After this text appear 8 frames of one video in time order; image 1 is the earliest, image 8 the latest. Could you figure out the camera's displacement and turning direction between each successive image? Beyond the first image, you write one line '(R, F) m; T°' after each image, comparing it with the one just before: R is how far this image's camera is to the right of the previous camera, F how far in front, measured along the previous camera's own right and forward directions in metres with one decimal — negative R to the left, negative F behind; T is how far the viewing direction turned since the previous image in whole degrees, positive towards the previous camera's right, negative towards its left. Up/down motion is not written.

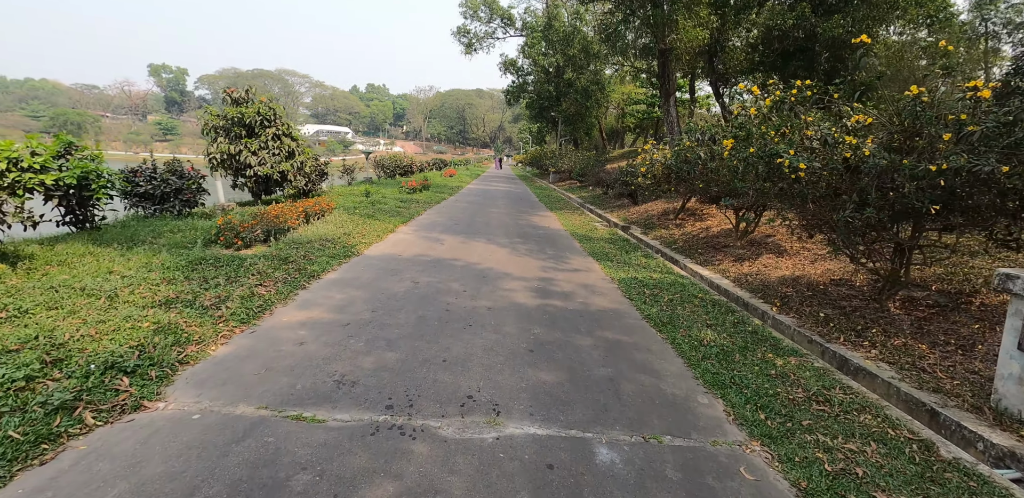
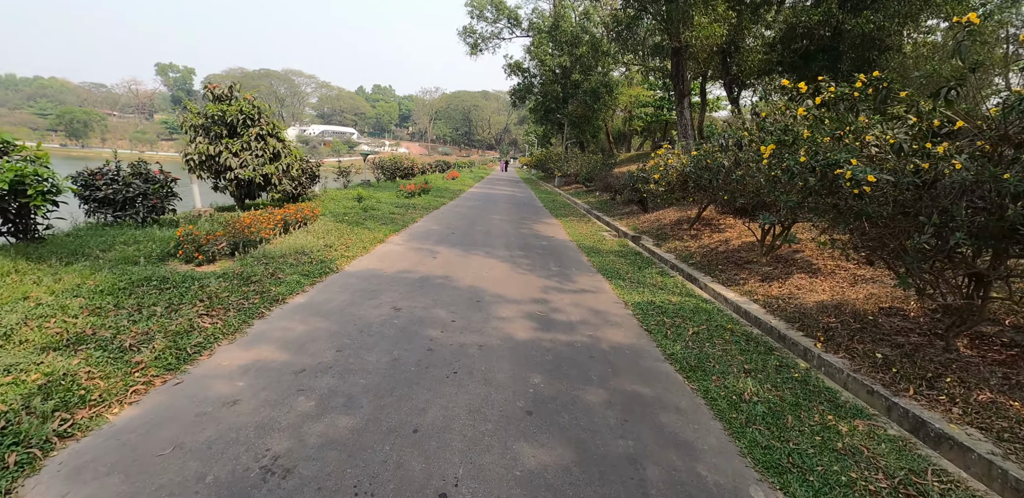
(+0.1, +0.7) m; -1°
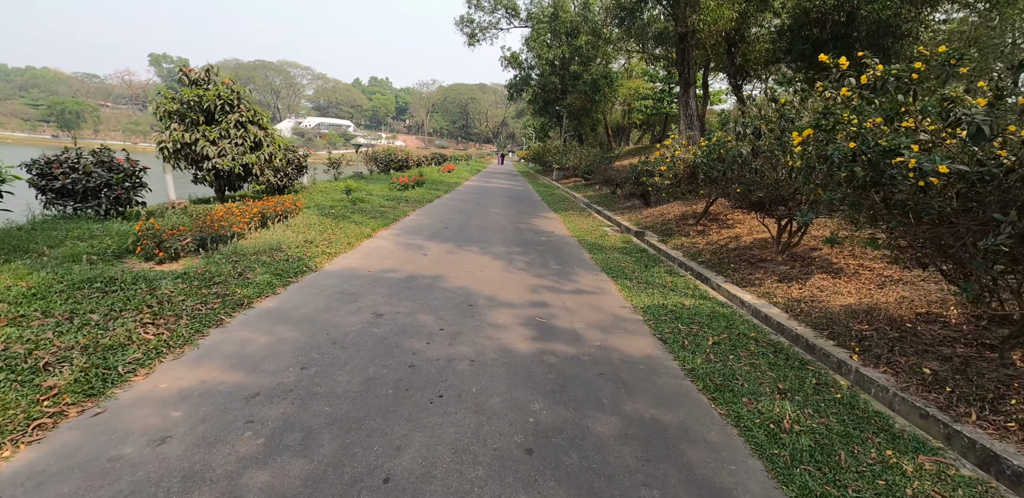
(0.0, +0.5) m; 0°
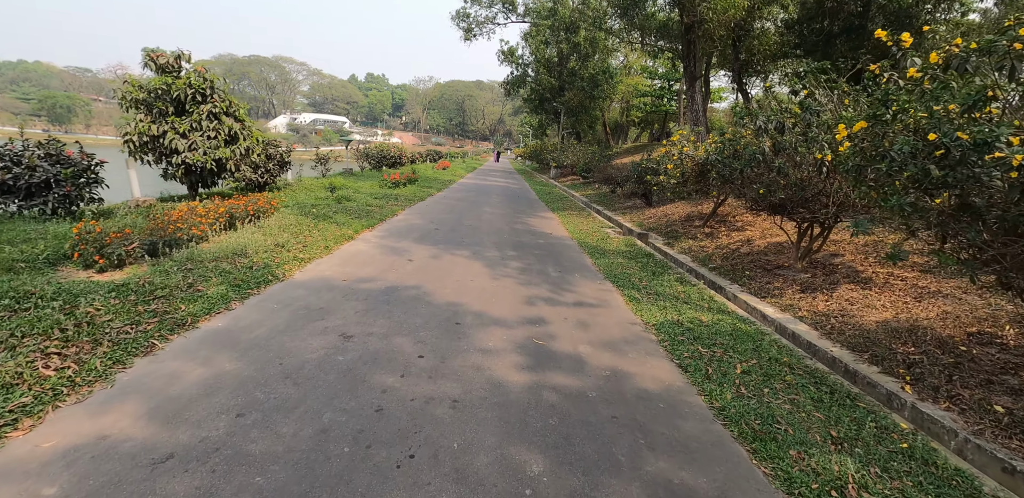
(0.0, +0.6) m; 0°
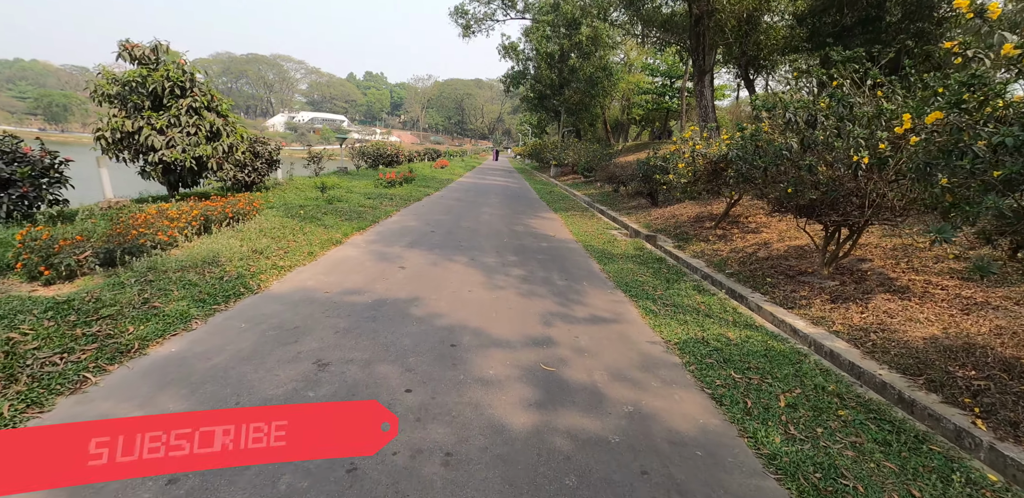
(0.0, +0.5) m; 0°
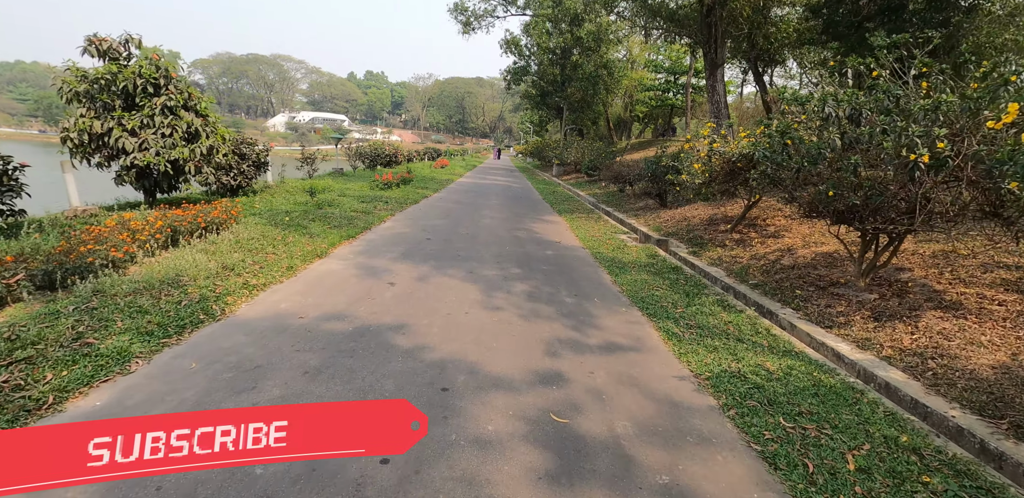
(0.0, +0.5) m; 0°
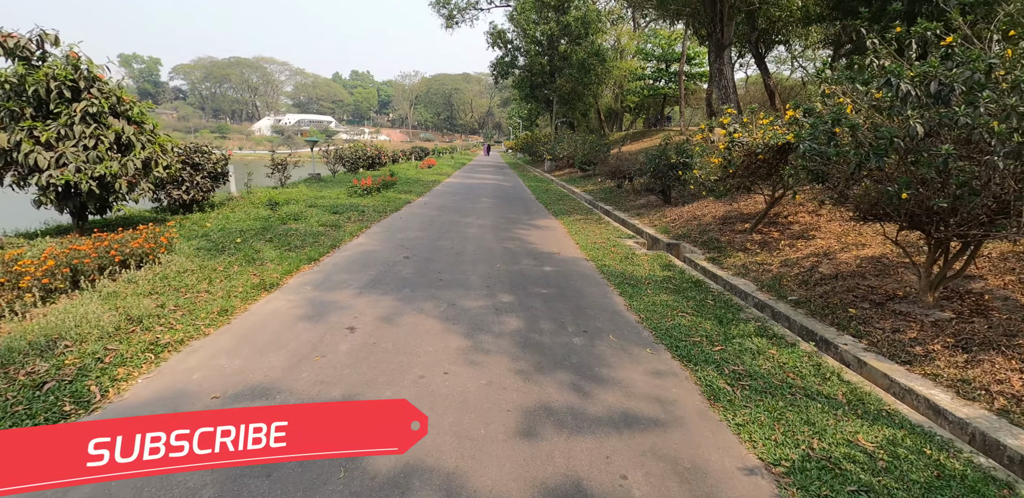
(0.0, +0.9) m; +1°
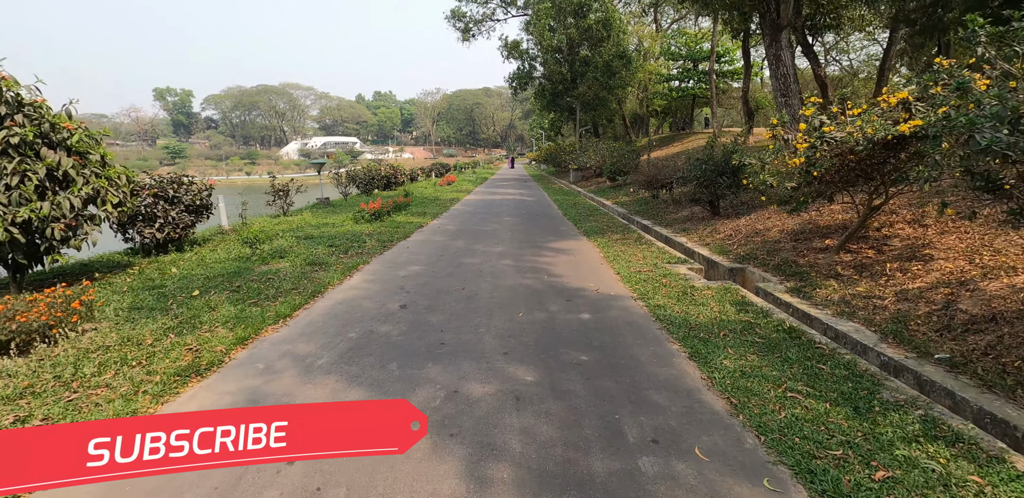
(0.0, +1.2) m; -3°
